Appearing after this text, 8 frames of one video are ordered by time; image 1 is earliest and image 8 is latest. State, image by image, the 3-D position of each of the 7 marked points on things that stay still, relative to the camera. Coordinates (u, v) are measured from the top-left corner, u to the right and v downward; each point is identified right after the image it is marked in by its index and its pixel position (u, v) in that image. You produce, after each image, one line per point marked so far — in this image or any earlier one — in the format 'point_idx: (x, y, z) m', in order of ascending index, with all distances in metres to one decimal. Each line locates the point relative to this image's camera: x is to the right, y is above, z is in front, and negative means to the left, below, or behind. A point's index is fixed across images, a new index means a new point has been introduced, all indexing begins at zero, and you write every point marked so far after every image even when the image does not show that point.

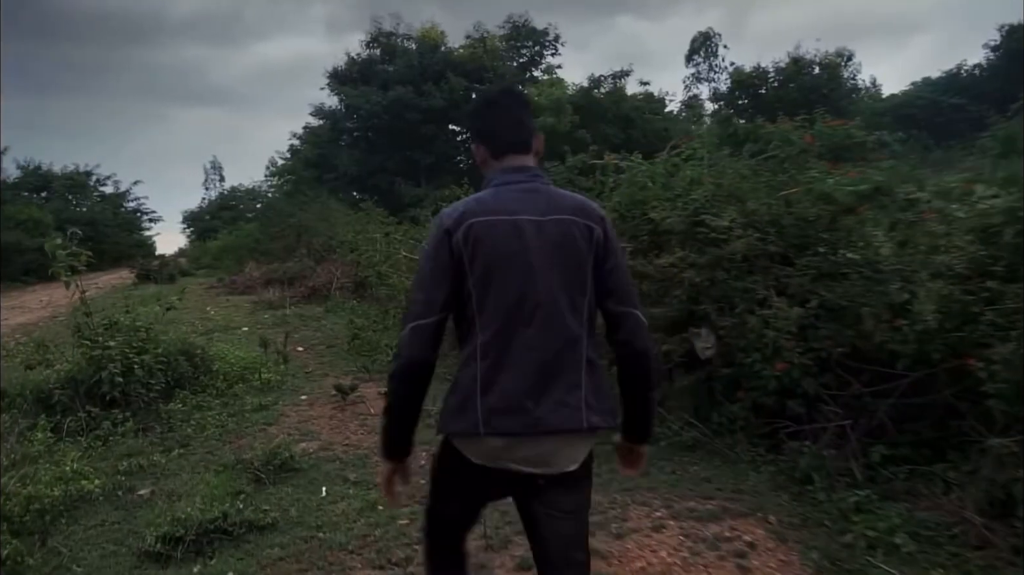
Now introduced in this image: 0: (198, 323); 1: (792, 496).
0: (-5.1, -0.6, +12.7) m
1: (+1.5, -1.1, +4.2) m
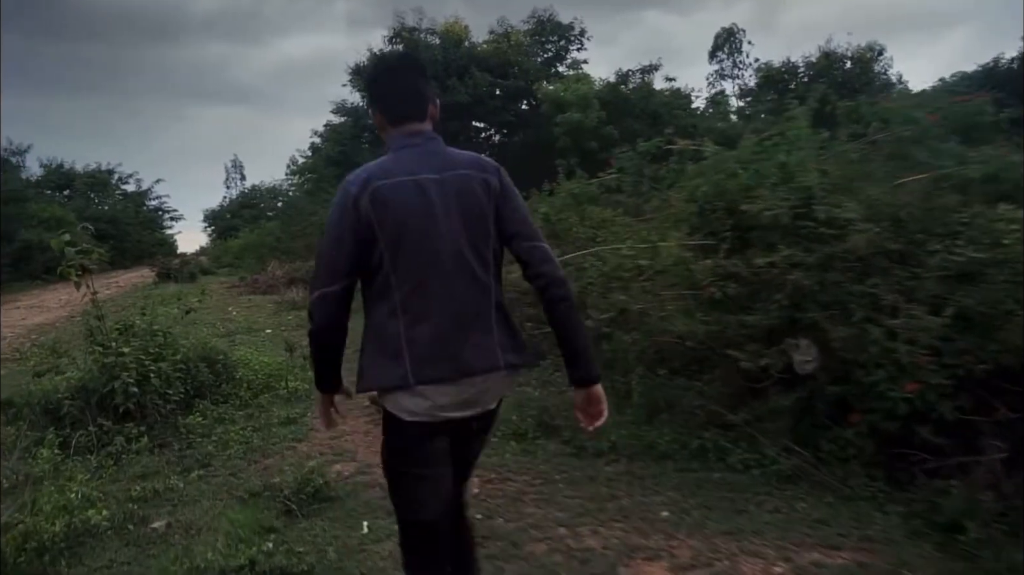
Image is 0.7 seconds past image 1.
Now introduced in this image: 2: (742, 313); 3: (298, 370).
0: (-4.5, -0.6, +12.1) m
1: (+1.9, -1.2, +3.5) m
2: (+1.3, -0.2, +4.6) m
3: (-2.2, -0.9, +8.2) m
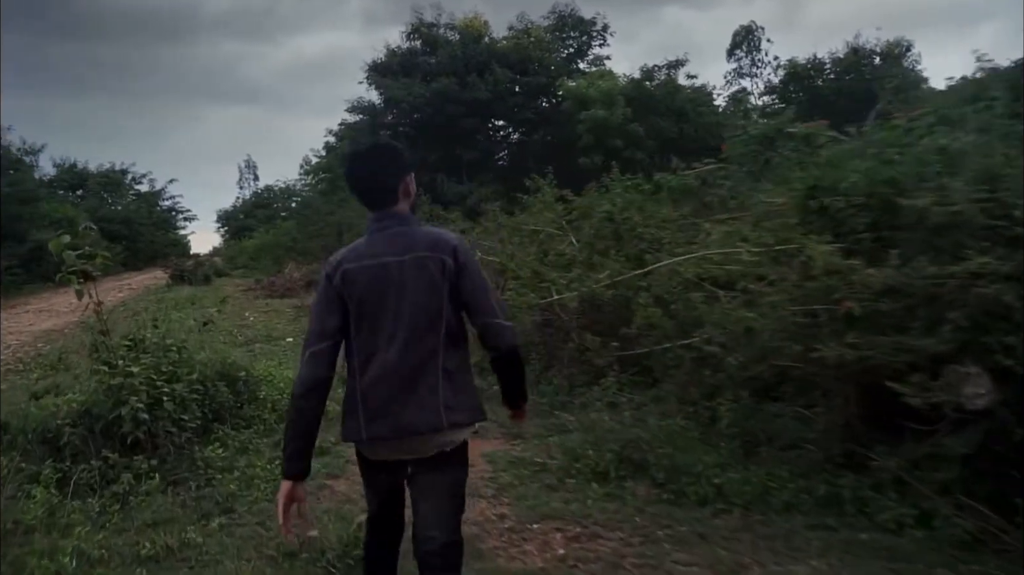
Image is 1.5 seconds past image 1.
0: (-4.0, -0.7, +11.3) m
1: (+2.3, -1.2, +2.6) m
2: (+1.8, -0.2, +3.7) m
3: (-1.7, -0.9, +7.4) m
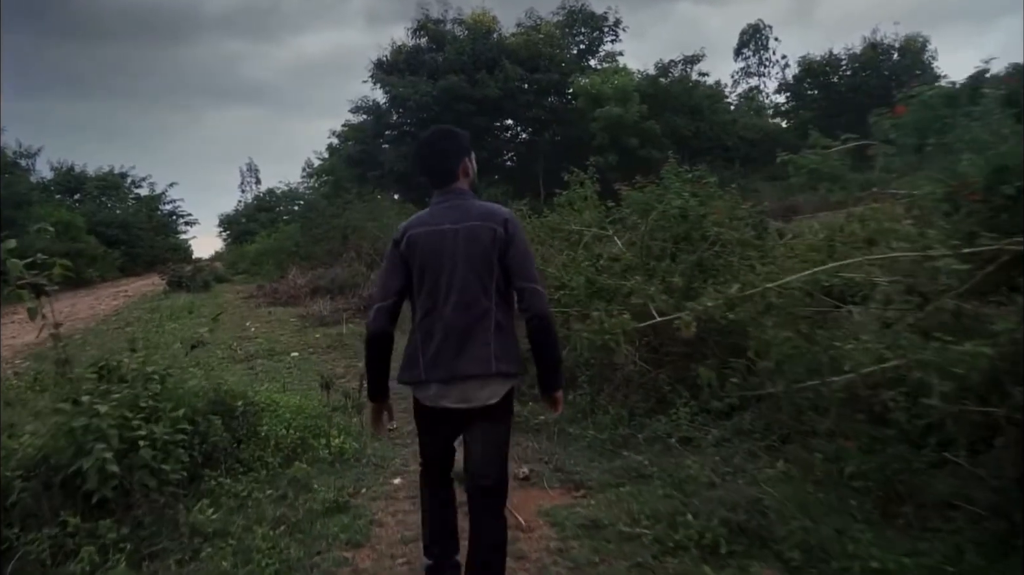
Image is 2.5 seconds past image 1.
0: (-3.6, -0.8, +10.2) m
1: (+2.7, -1.3, +1.5) m
2: (+2.1, -0.3, +2.6) m
3: (-1.4, -1.0, +6.3) m
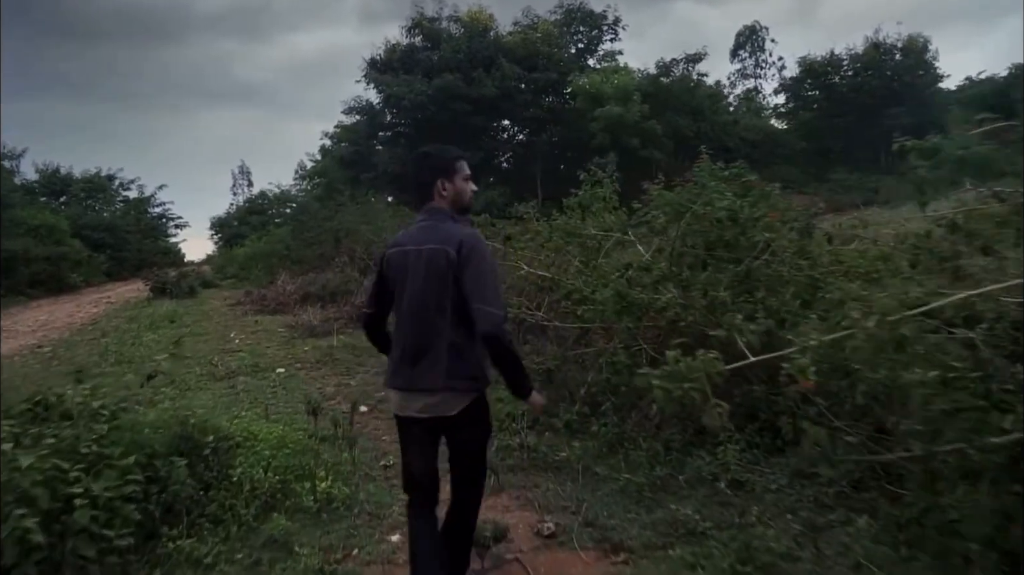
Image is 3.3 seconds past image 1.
0: (-3.5, -0.9, +9.4) m
1: (+2.8, -1.4, +0.7) m
2: (+2.3, -0.4, +1.8) m
3: (-1.3, -1.1, +5.4) m
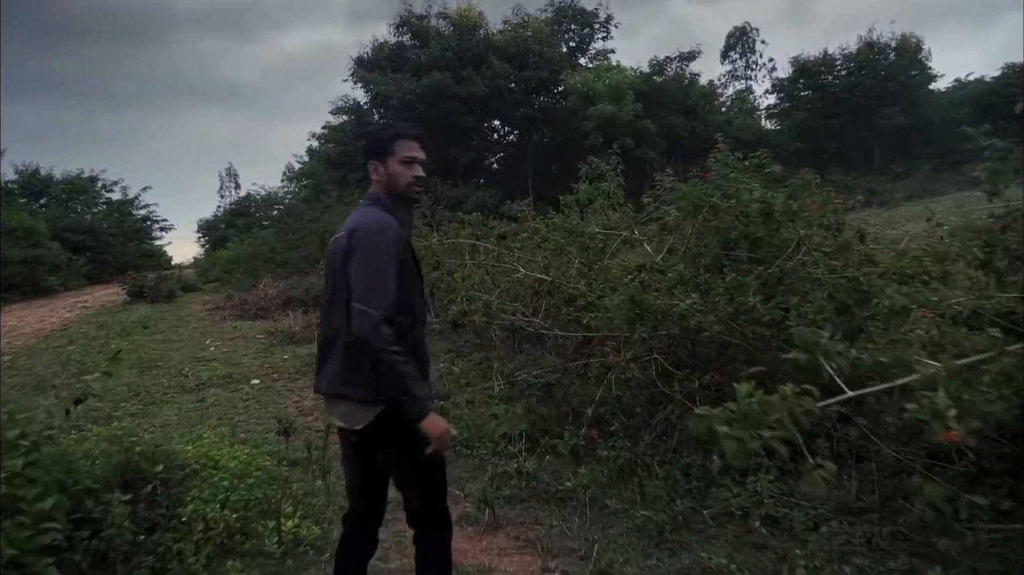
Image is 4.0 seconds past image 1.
0: (-3.6, -0.9, +8.7) m
1: (+2.9, -1.4, +0.1) m
2: (+2.3, -0.4, +1.1) m
3: (-1.3, -1.2, +4.8) m
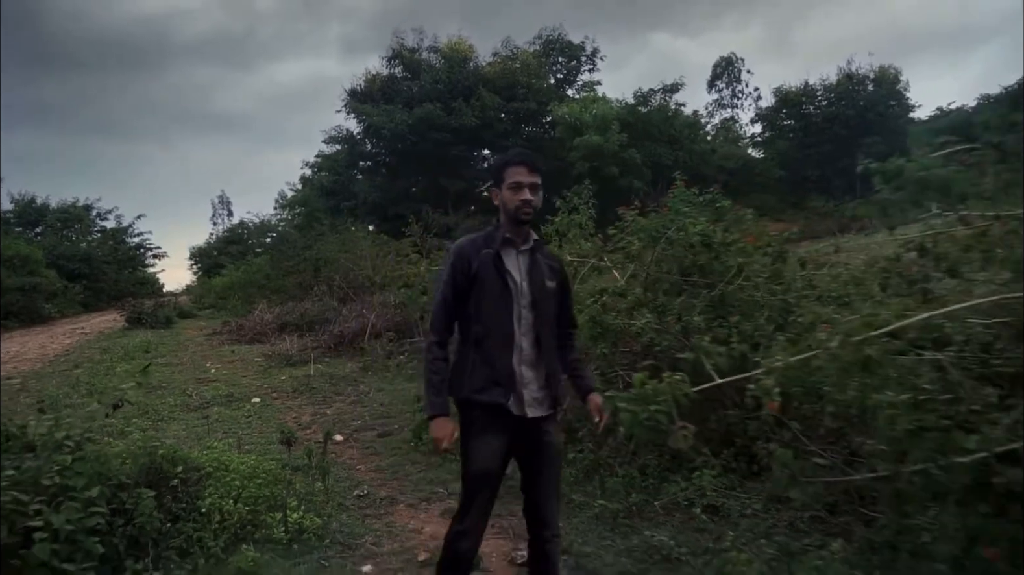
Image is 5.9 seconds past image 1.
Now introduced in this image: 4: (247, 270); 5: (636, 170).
0: (-3.8, -1.2, +9.2) m
1: (+2.8, -1.3, +0.7) m
2: (+2.2, -0.4, +1.8) m
3: (-1.4, -1.3, +5.3) m
4: (-6.5, +0.5, +19.4) m
5: (+2.8, +2.7, +17.8) m
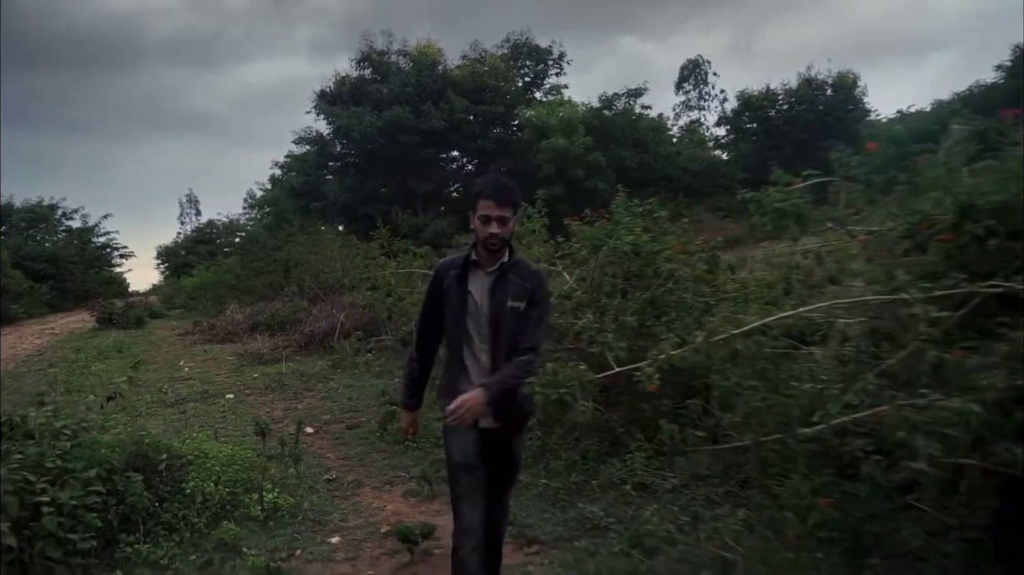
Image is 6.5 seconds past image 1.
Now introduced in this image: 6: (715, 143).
0: (-4.3, -1.3, +9.7) m
1: (+2.6, -1.4, +1.4) m
2: (+2.0, -0.4, +2.4) m
3: (-1.8, -1.3, +5.9) m
4: (-7.4, +0.4, +19.8) m
5: (+2.0, +2.7, +18.5) m
6: (+3.8, +2.7, +15.3) m
